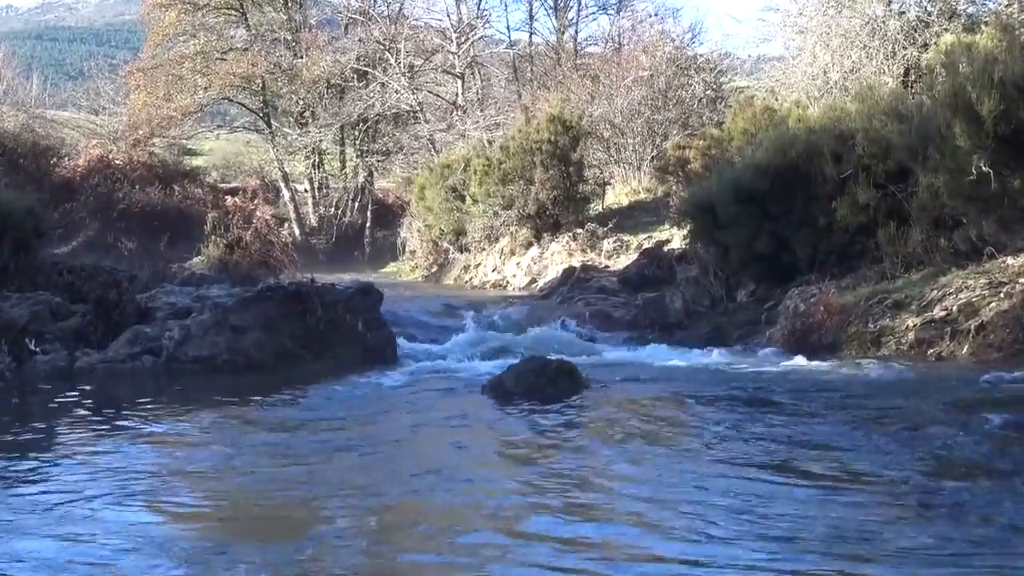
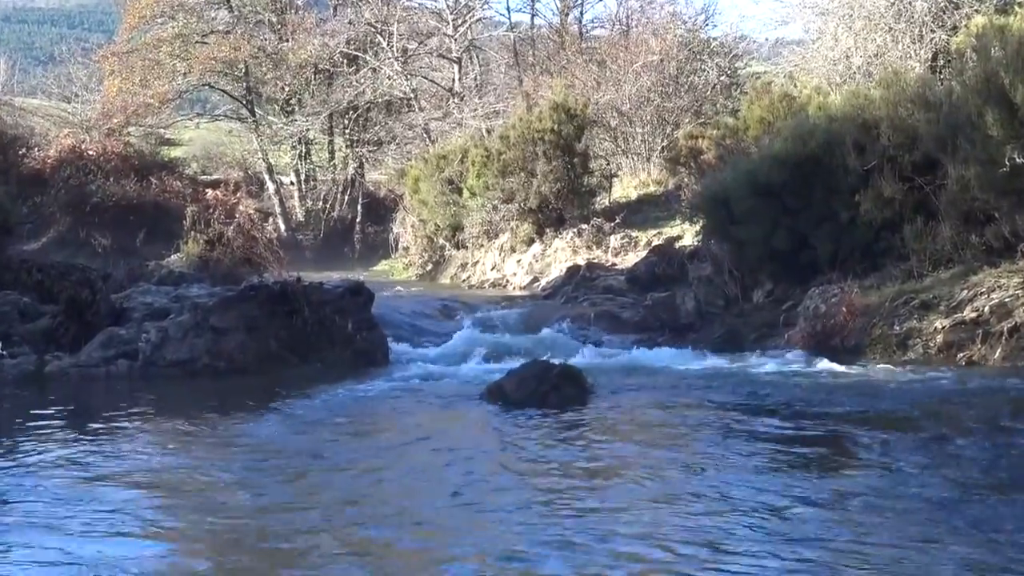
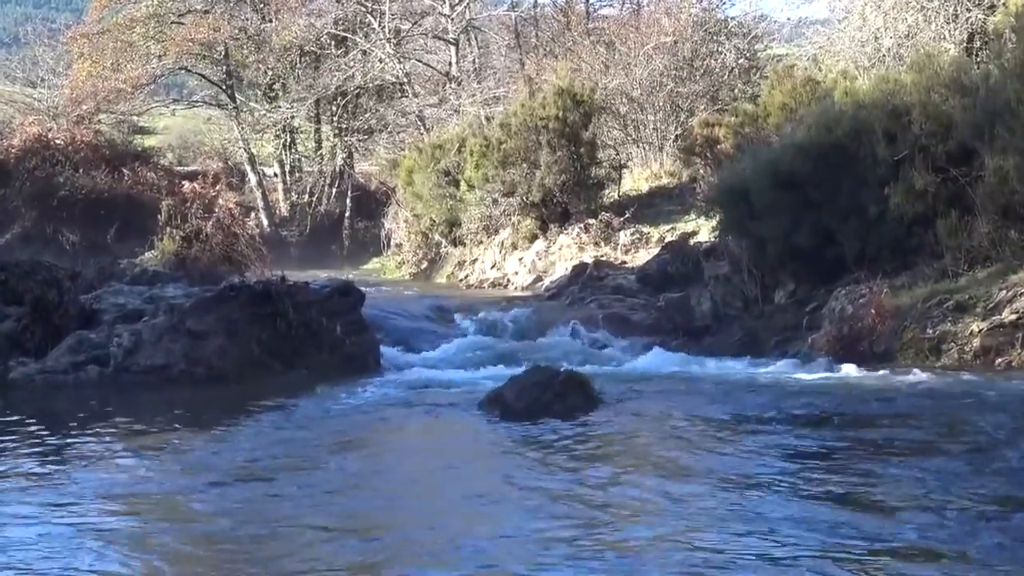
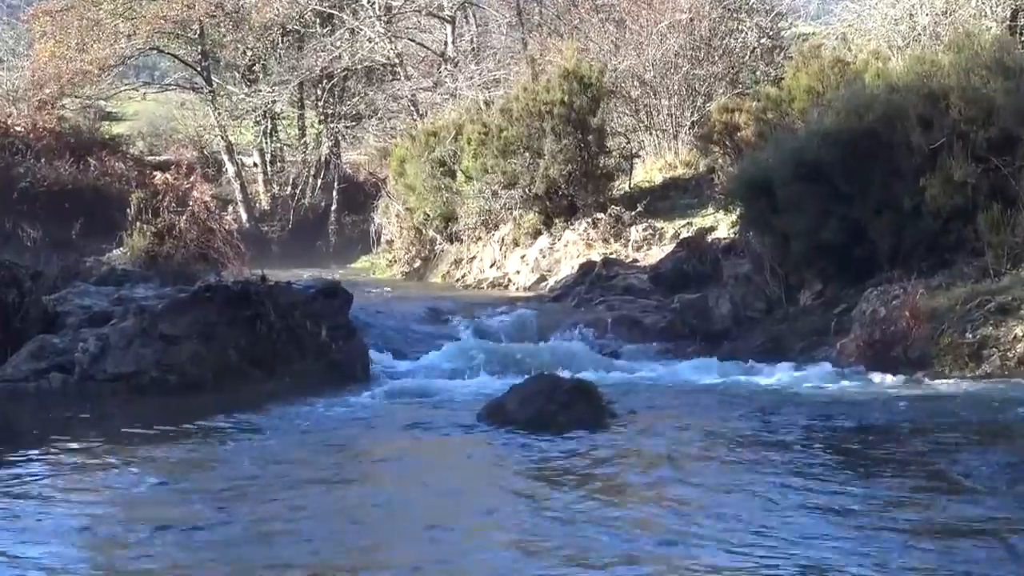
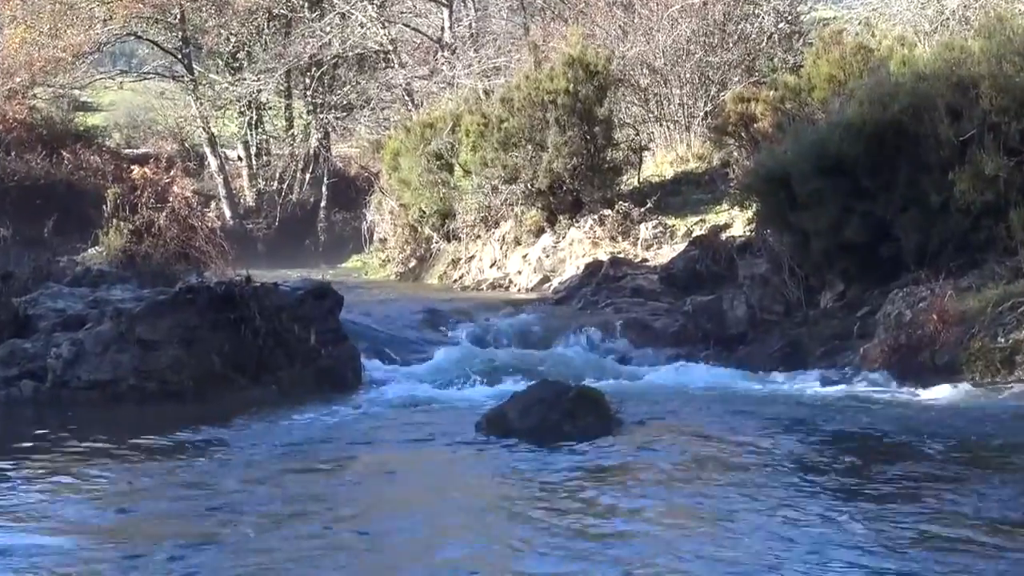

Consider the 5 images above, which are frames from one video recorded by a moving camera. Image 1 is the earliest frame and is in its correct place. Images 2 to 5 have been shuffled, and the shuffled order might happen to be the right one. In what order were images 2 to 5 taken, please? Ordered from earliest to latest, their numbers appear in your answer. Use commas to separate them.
2, 3, 4, 5
